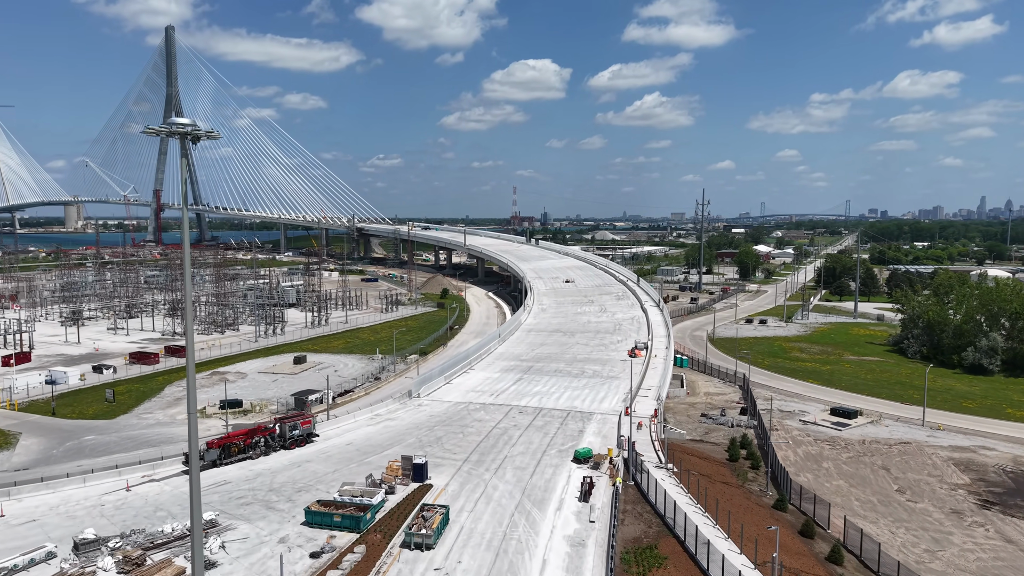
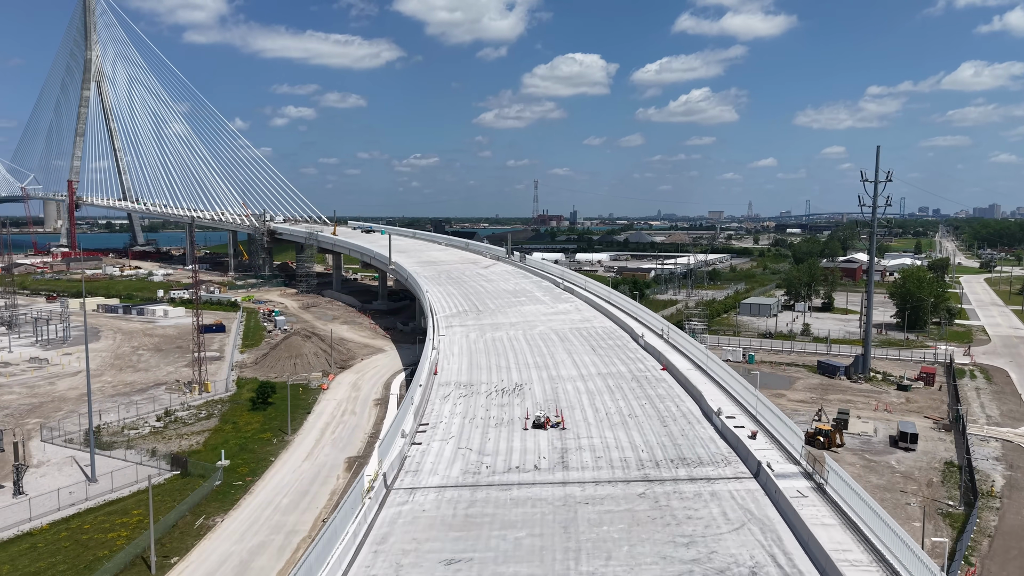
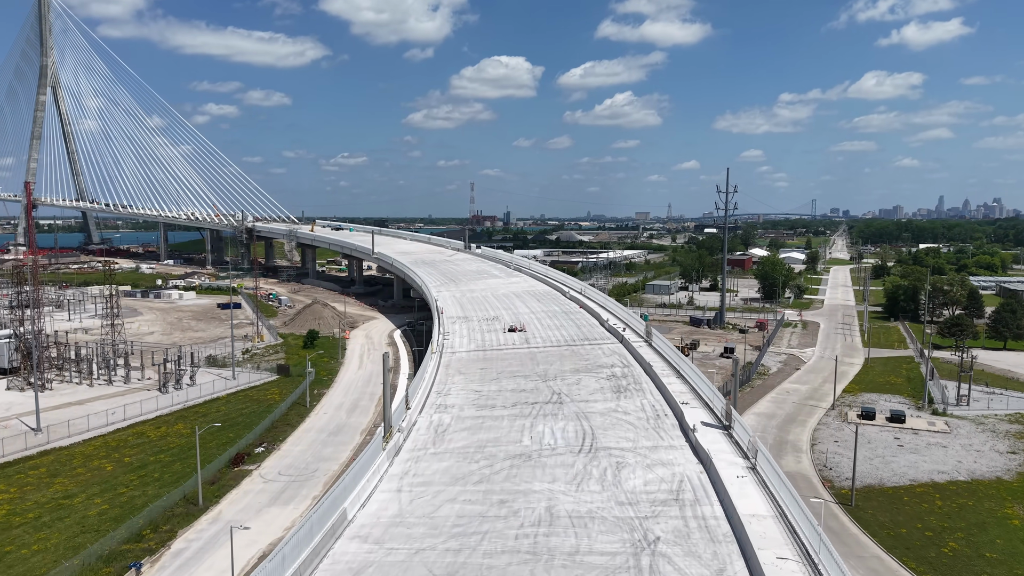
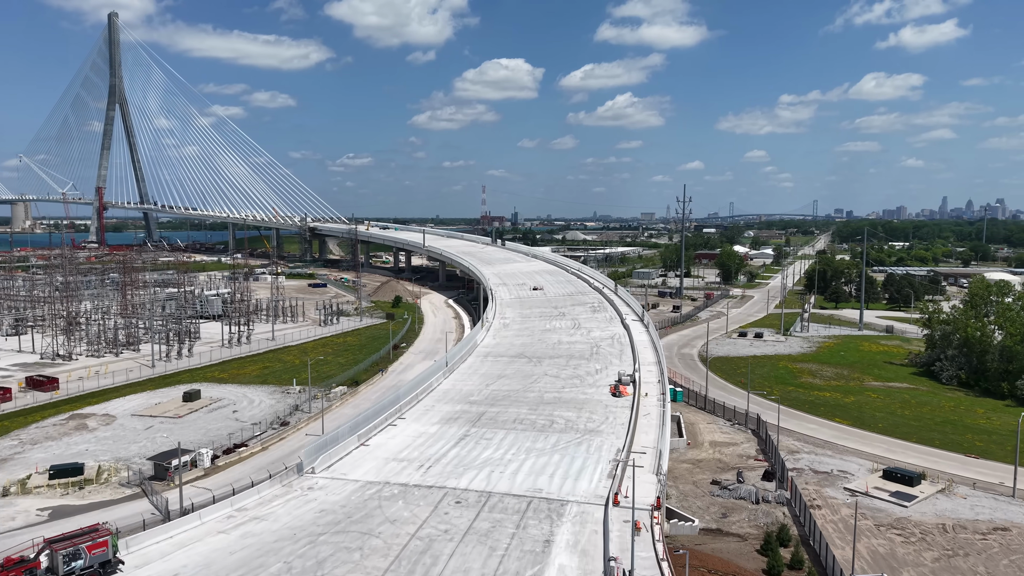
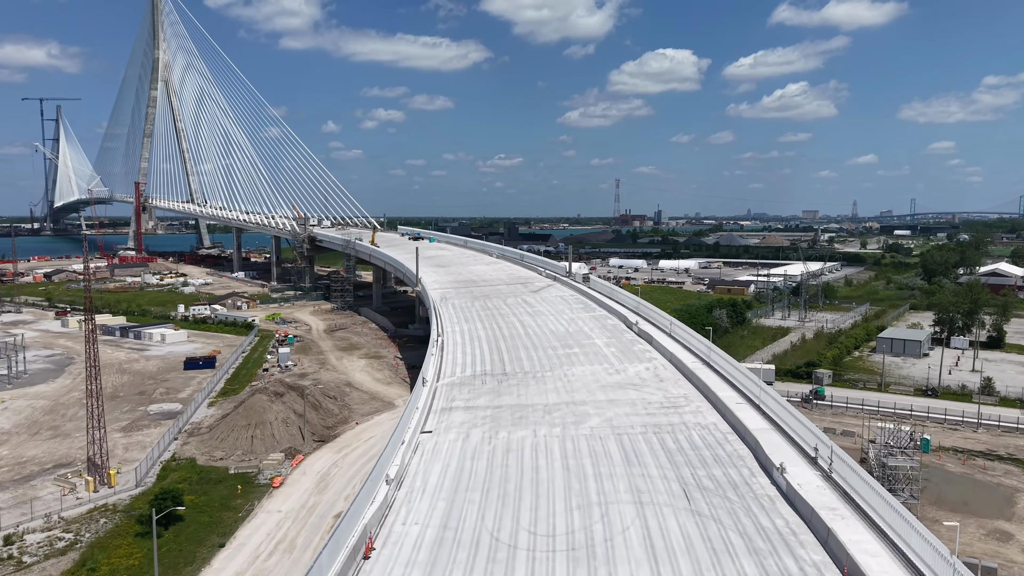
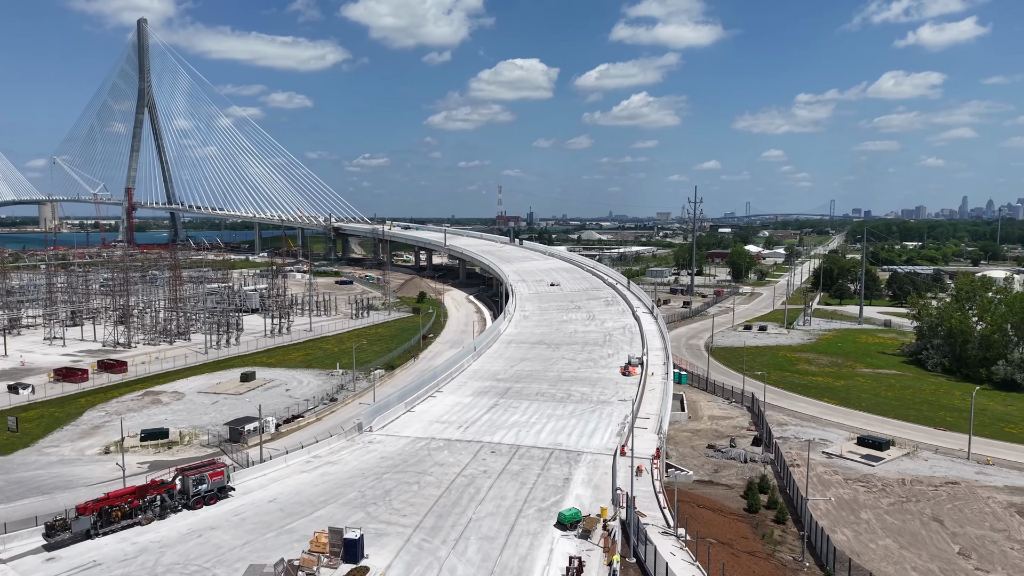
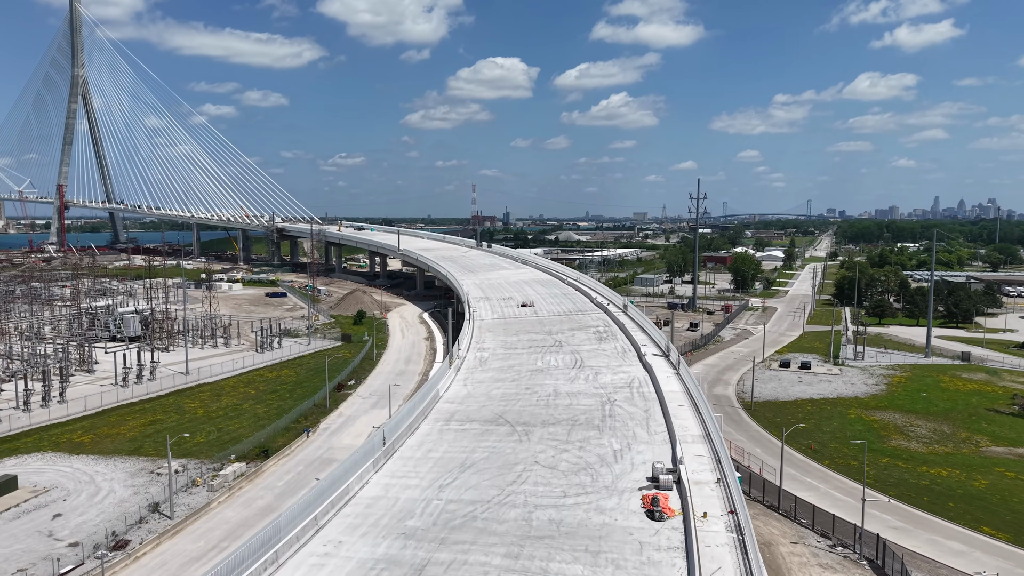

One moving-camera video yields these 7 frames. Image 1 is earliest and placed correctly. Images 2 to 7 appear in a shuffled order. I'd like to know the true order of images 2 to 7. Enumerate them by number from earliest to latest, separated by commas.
6, 4, 7, 3, 2, 5
